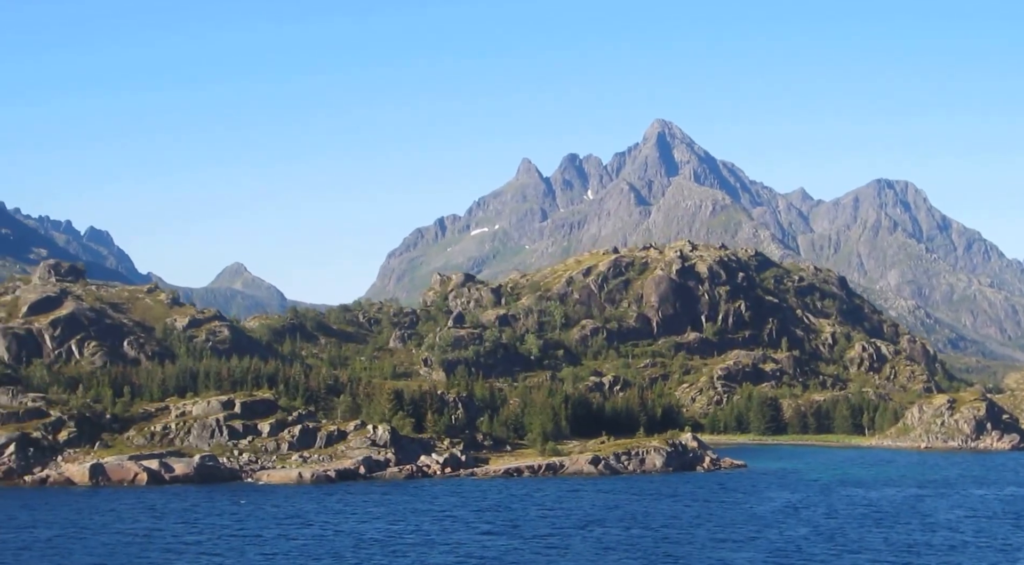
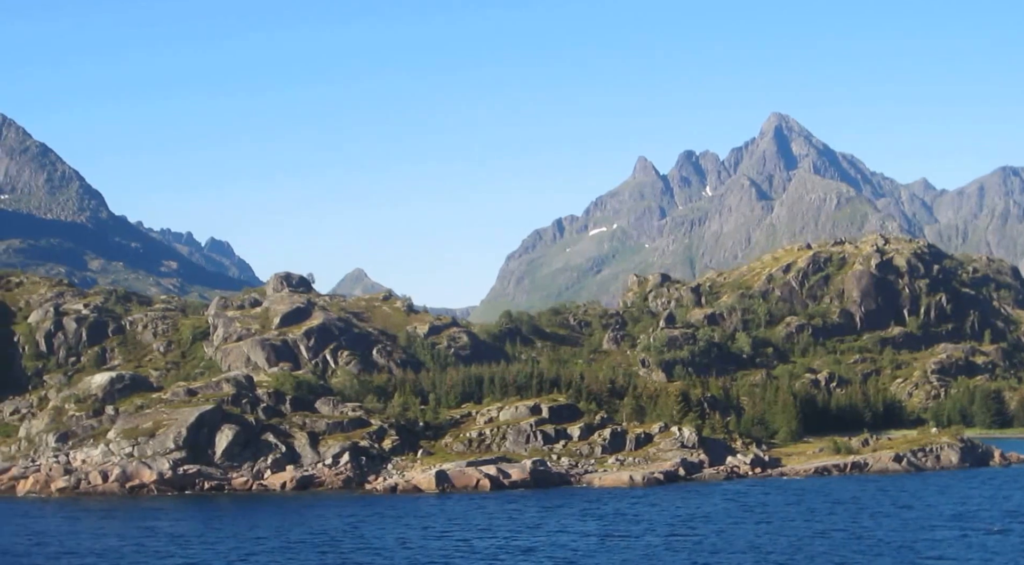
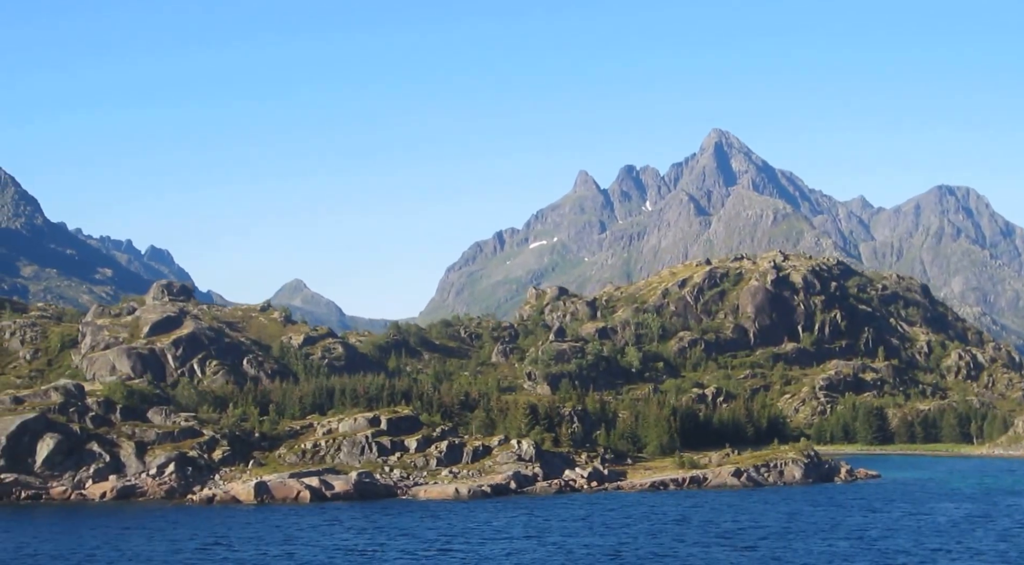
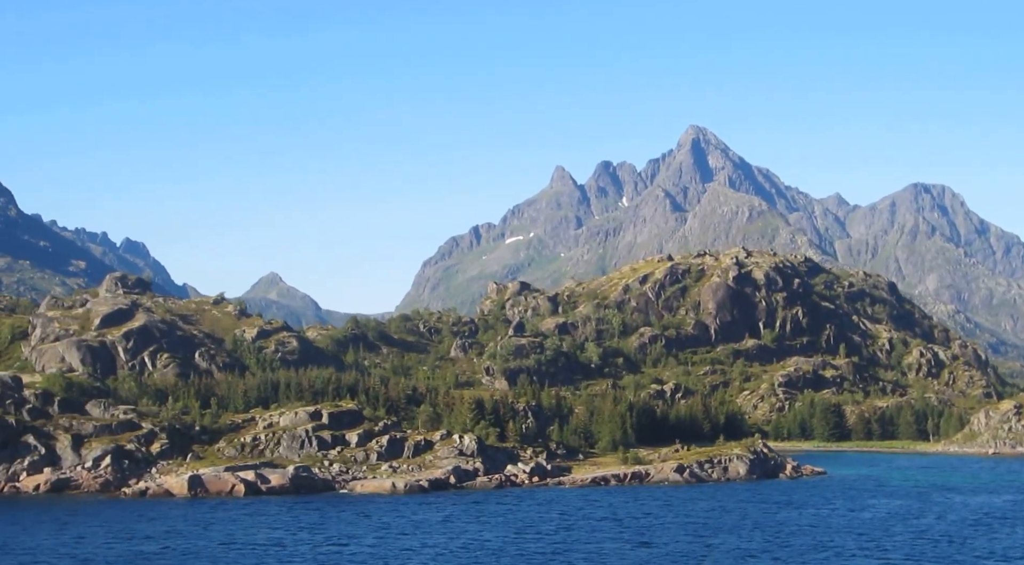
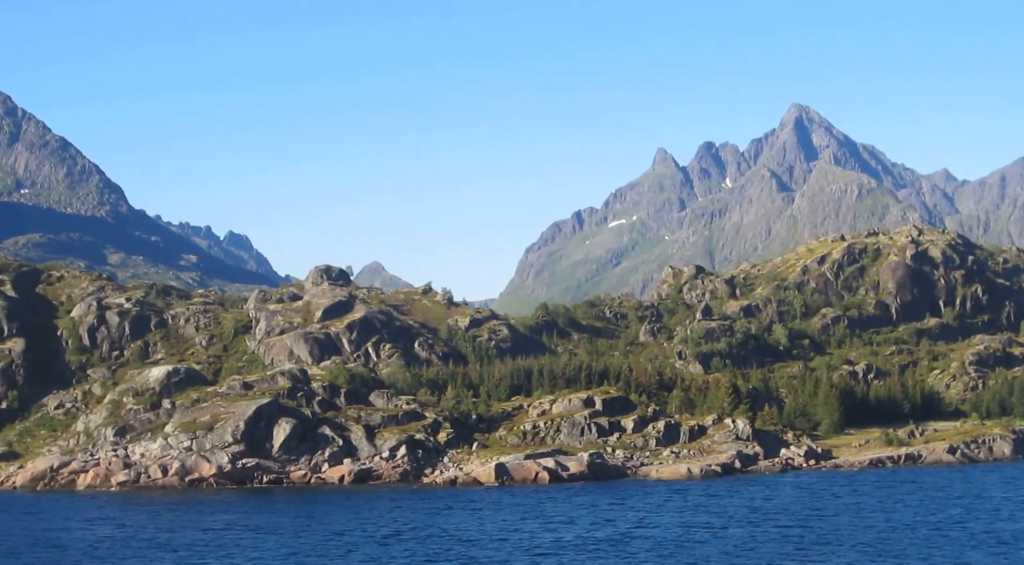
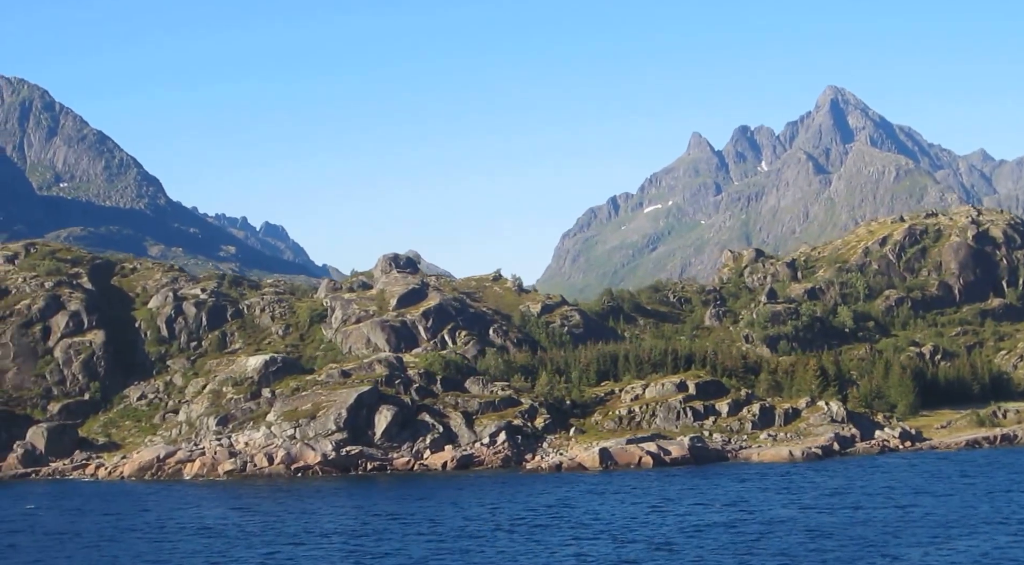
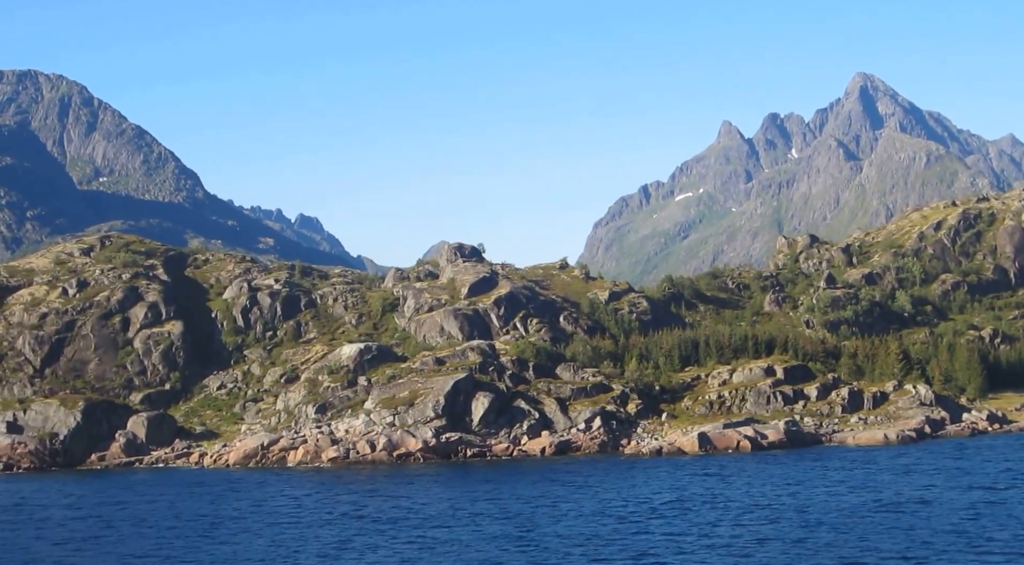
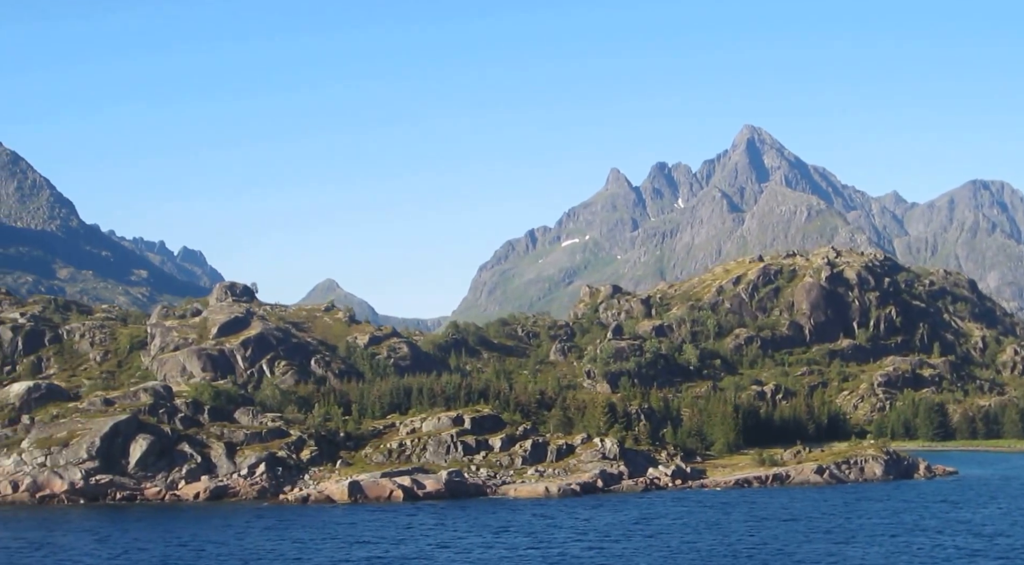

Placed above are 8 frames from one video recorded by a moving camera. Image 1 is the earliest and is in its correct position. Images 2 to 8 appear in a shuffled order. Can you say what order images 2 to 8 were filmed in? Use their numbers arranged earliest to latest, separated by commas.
4, 3, 8, 2, 5, 6, 7
